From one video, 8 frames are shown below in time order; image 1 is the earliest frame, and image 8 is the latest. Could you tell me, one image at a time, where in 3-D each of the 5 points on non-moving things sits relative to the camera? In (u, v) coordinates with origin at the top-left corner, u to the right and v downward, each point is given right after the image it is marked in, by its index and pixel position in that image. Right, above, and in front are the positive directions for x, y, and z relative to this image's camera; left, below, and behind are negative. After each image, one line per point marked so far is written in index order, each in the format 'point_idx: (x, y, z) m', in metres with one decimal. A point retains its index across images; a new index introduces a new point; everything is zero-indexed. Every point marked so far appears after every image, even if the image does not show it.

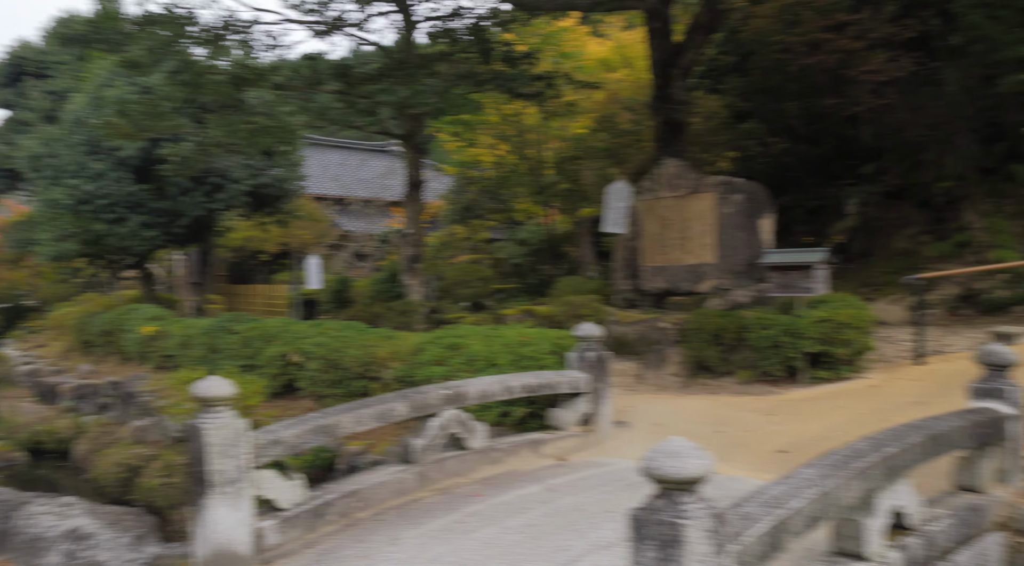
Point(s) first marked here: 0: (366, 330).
0: (-2.1, -0.7, +11.9) m
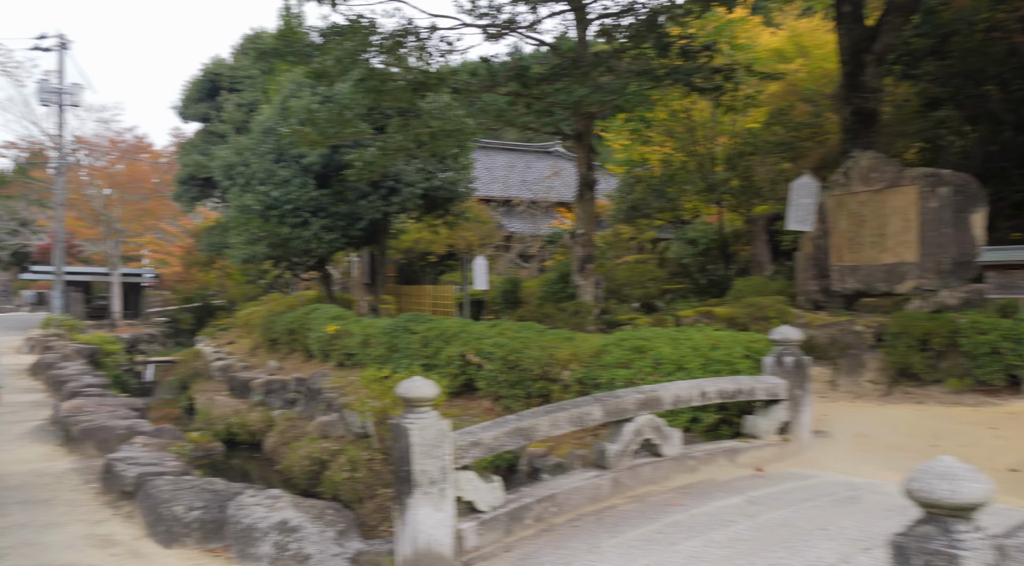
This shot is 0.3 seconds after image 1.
0: (+0.5, -0.7, +11.8) m
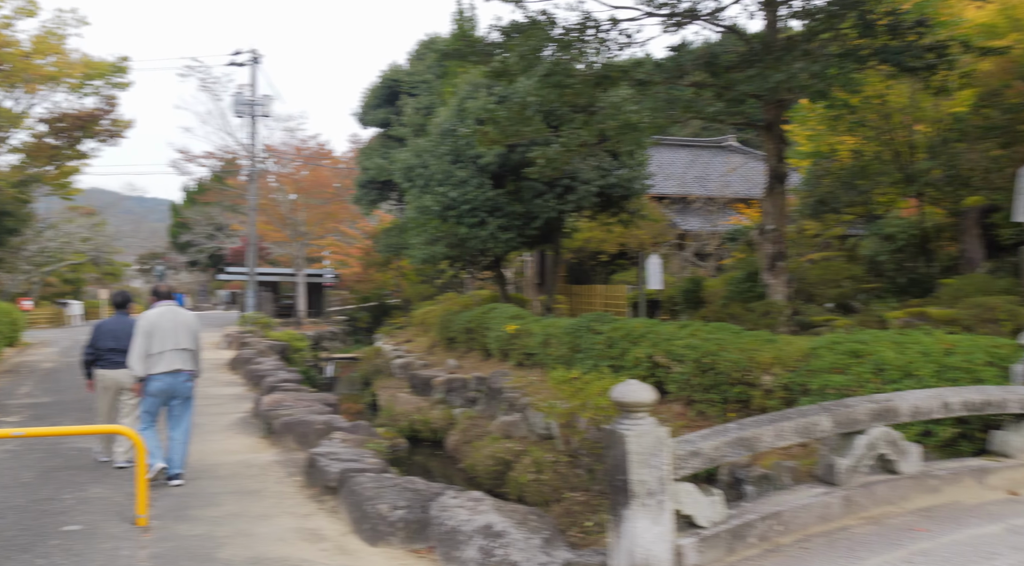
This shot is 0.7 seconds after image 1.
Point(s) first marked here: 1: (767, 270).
0: (+3.1, -0.7, +11.0) m
1: (+4.4, +0.2, +14.2) m
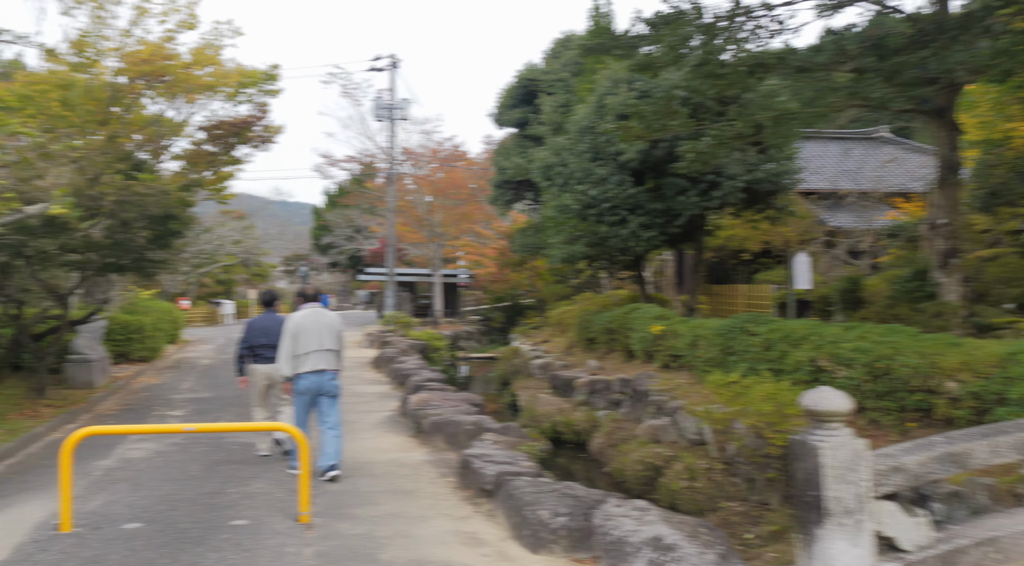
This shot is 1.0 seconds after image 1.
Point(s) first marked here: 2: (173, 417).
0: (+5.0, -0.6, +10.0) m
1: (+6.8, +0.3, +13.0) m
2: (-4.6, -1.8, +11.1) m
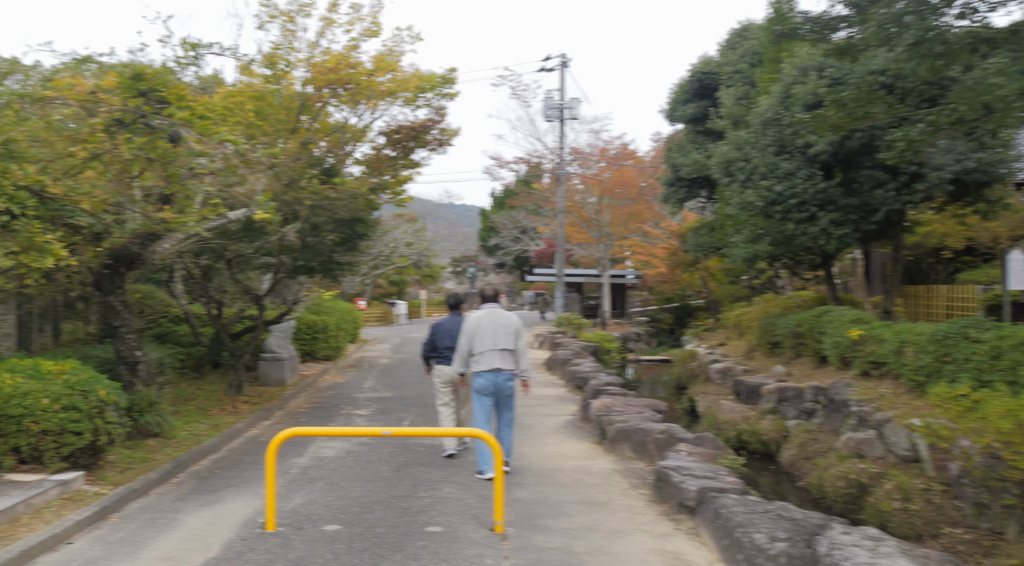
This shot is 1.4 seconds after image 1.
0: (+7.1, -0.6, +8.4) m
1: (+9.5, +0.3, +10.9) m
2: (-2.1, -1.8, +11.3) m
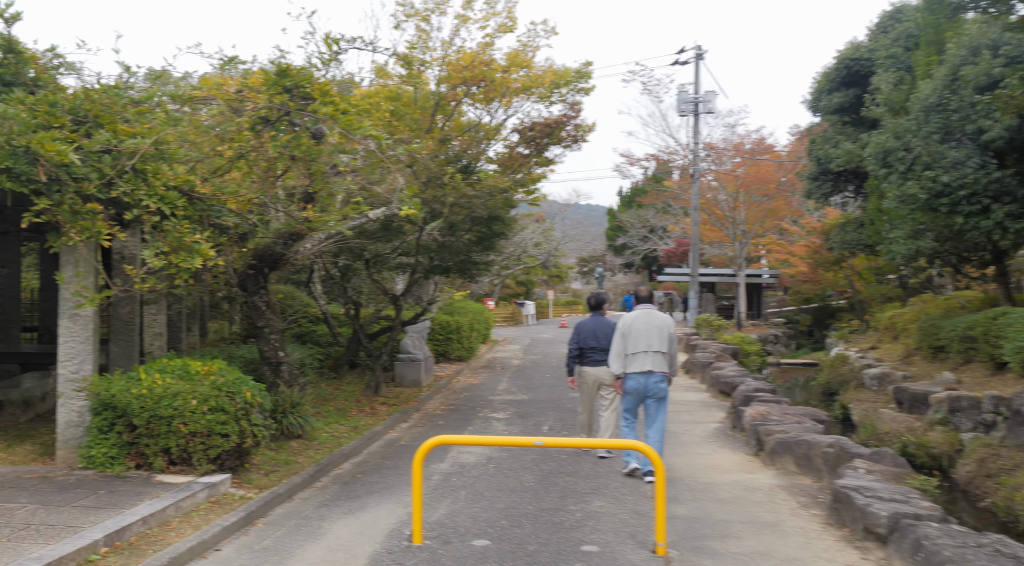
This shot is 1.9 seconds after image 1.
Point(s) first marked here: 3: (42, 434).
0: (+8.5, -0.6, +6.7) m
1: (+11.2, +0.3, +8.9) m
2: (-0.2, -1.8, +11.0) m
3: (-4.6, -1.5, +8.0) m
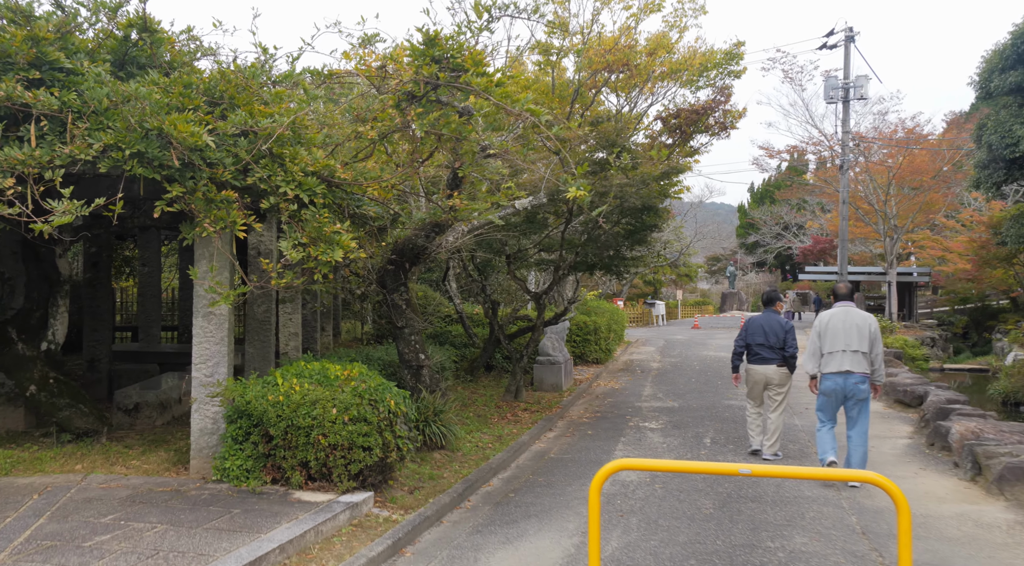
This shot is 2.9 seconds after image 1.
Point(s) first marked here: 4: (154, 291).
0: (+9.7, -0.5, +4.4) m
1: (+12.6, +0.4, +6.2) m
2: (+1.7, -1.8, +9.9) m
3: (-3.1, -1.5, +7.6) m
4: (-5.6, -0.1, +12.8) m
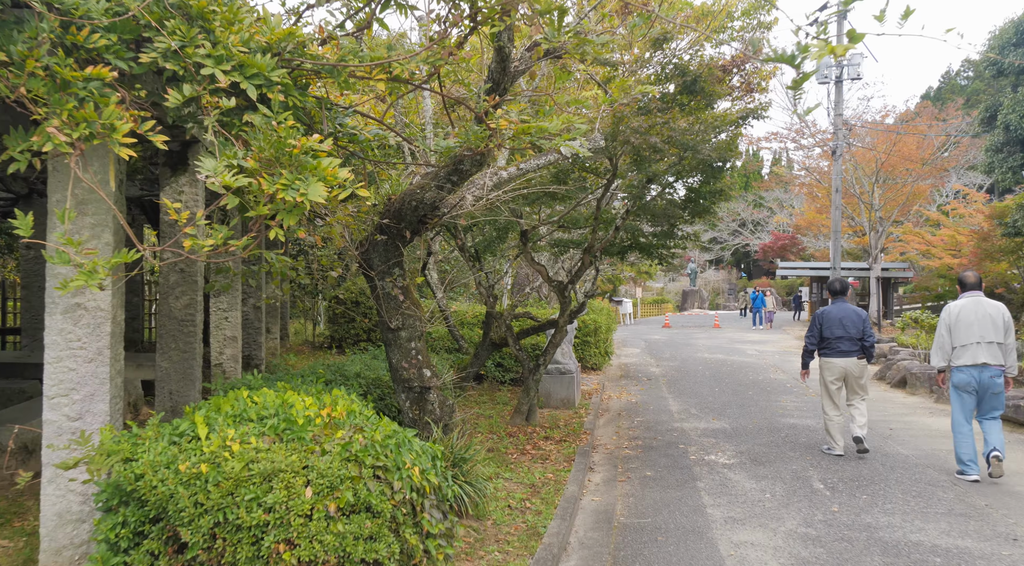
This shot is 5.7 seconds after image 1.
0: (+10.2, -0.4, +2.4) m
1: (+13.1, +0.6, +4.4) m
2: (+1.9, -1.7, +7.3) m
3: (-2.7, -1.3, +4.7) m
4: (-5.6, 0.0, +9.7) m
